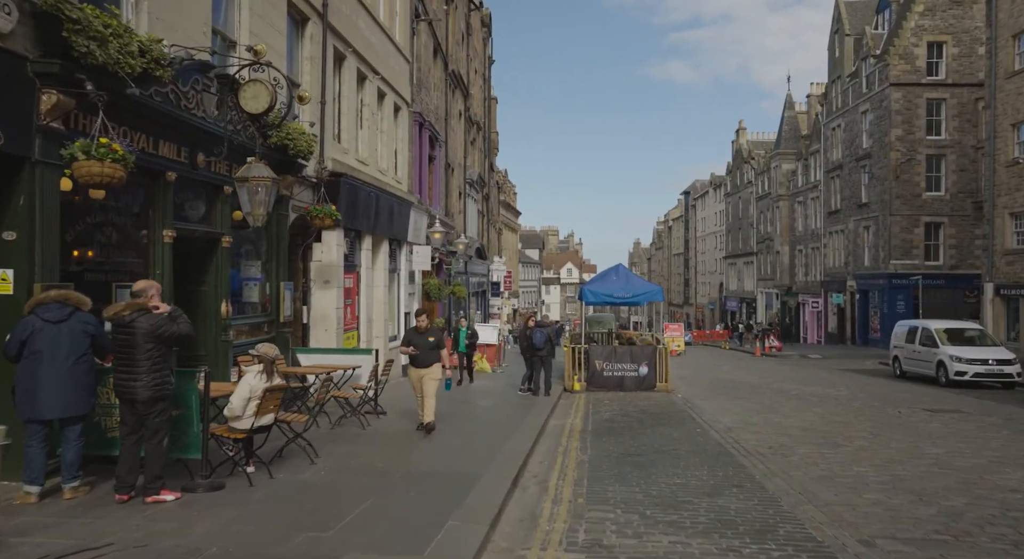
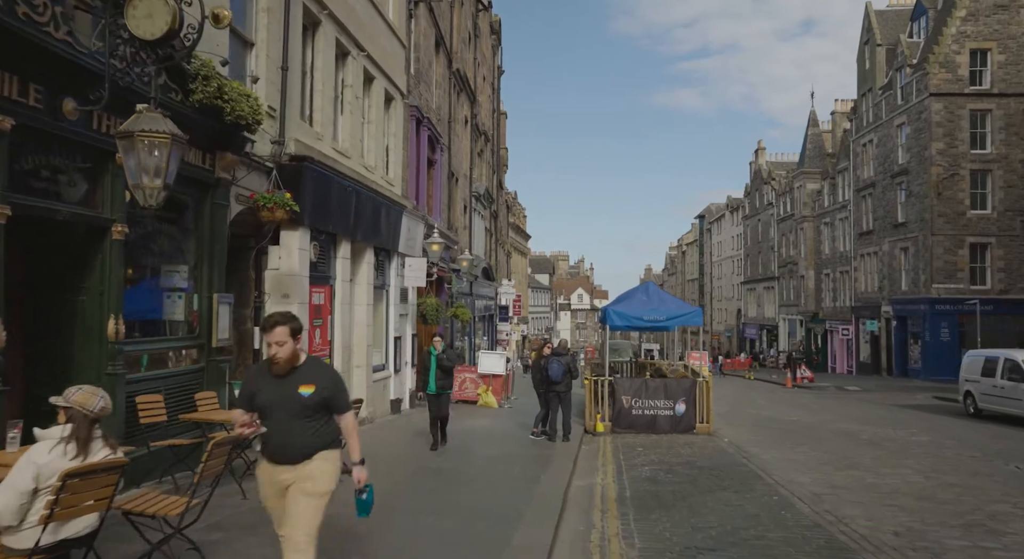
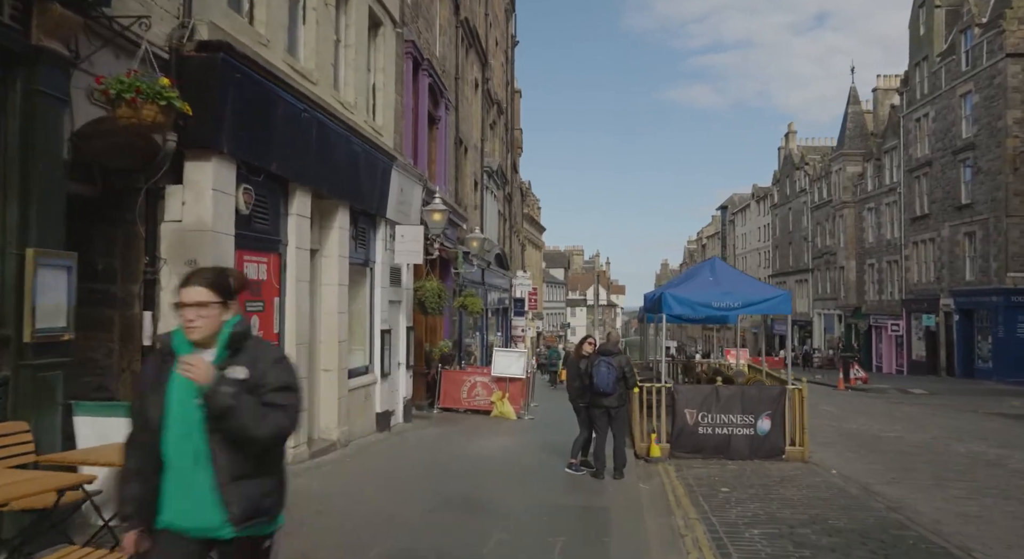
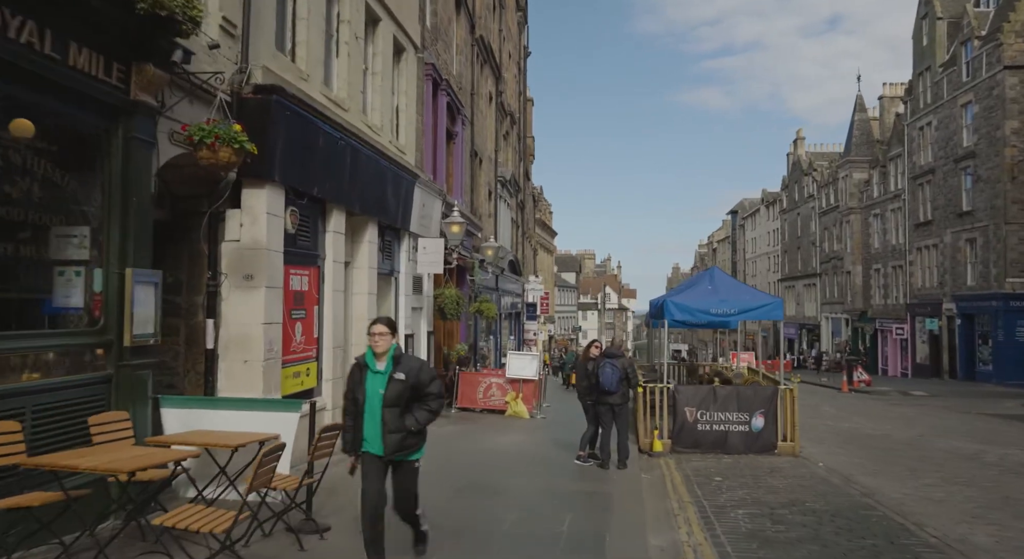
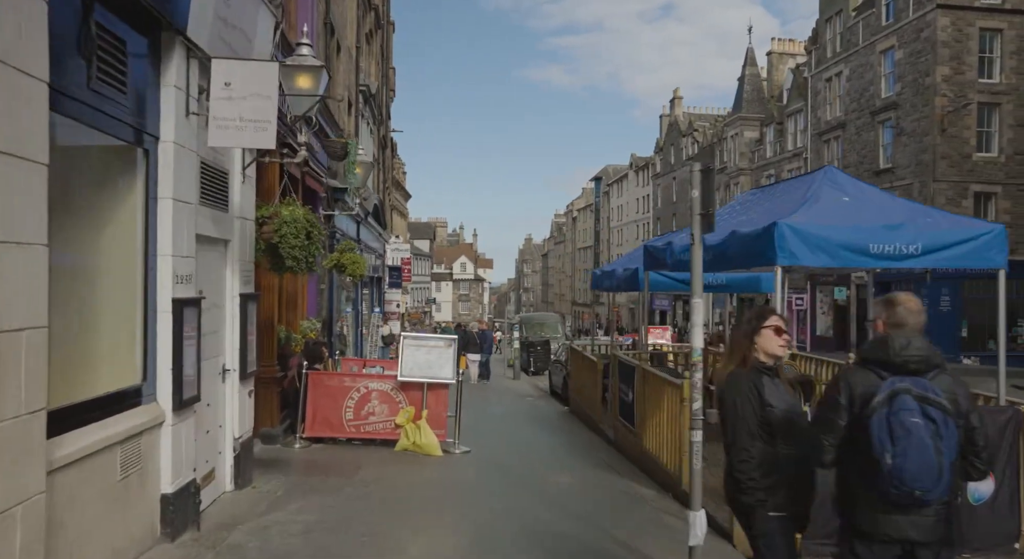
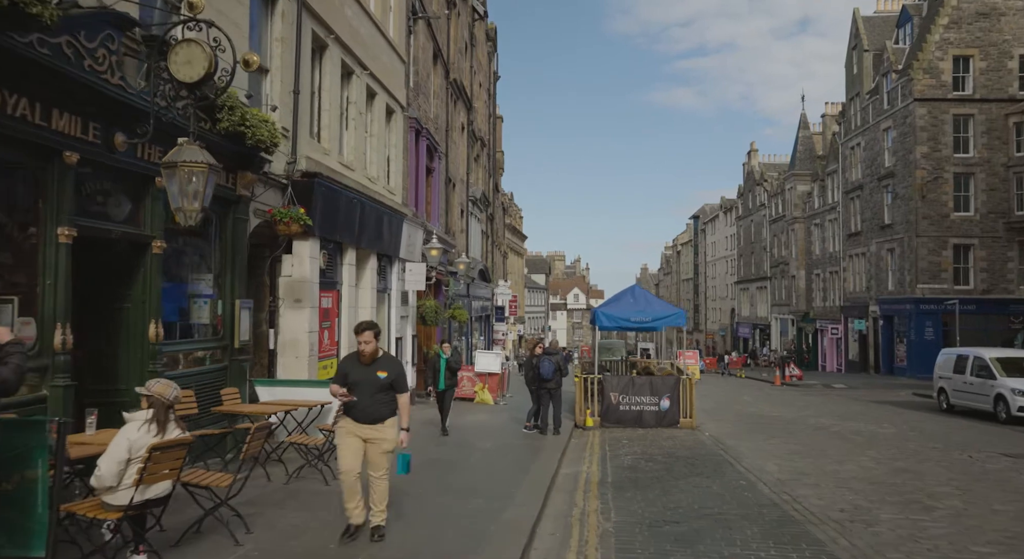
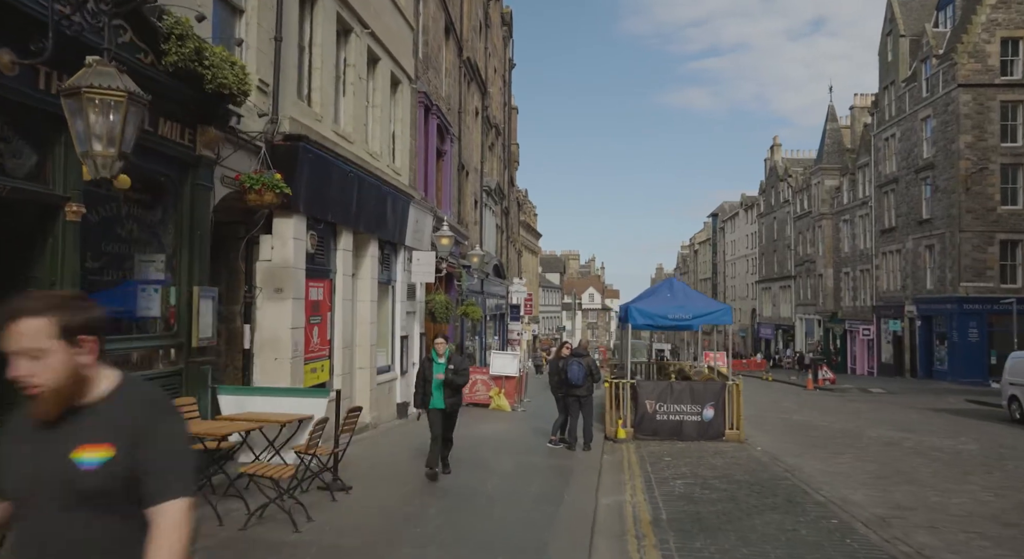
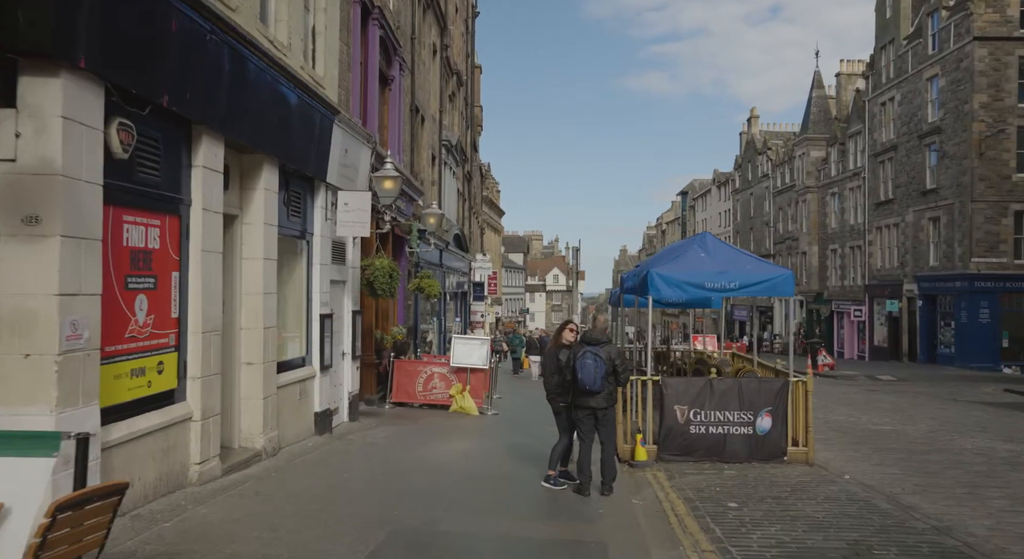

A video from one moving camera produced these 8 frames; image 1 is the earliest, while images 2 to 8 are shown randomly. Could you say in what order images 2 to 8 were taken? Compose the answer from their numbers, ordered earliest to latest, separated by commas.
6, 2, 7, 4, 3, 8, 5
